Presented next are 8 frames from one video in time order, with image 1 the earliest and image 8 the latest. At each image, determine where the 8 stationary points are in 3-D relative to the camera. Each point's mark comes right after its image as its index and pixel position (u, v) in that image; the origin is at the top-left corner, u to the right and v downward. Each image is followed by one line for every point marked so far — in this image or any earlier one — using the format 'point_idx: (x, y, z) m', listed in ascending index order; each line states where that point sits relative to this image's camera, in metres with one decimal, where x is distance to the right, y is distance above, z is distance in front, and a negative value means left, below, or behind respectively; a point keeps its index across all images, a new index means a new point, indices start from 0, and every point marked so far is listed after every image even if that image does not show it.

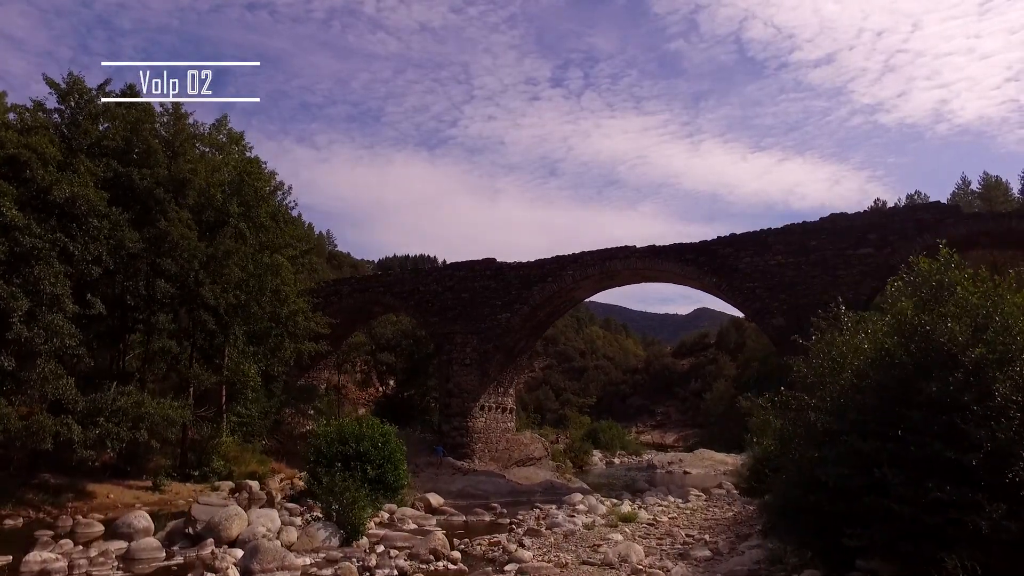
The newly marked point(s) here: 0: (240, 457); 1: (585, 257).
0: (-4.2, -2.6, +12.2) m
1: (+1.4, +0.6, +14.8) m
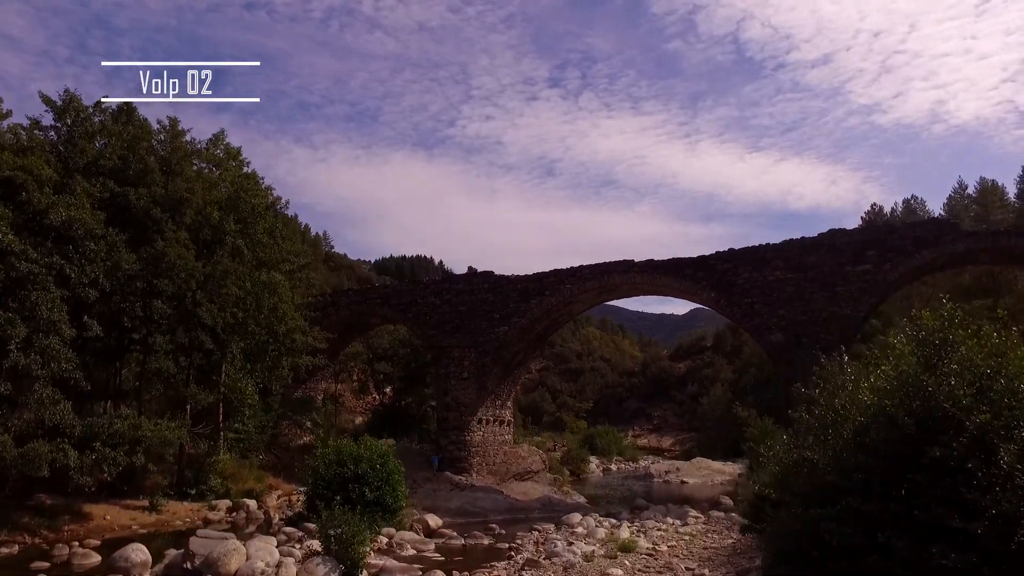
0: (-4.2, -2.9, +12.2) m
1: (+1.3, +0.3, +14.8) m
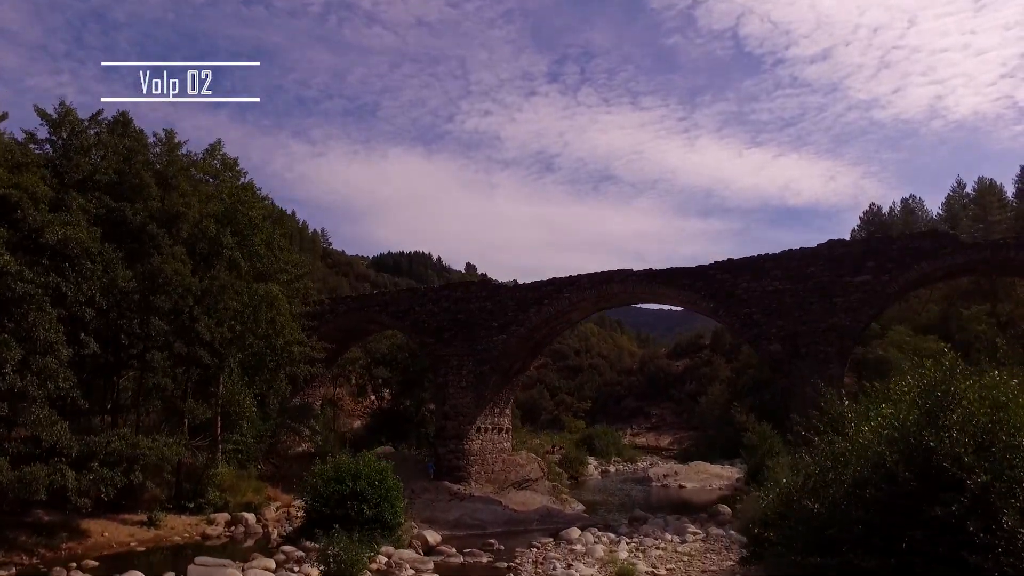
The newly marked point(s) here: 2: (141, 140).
0: (-4.3, -3.1, +12.2) m
1: (+1.3, +0.2, +14.8) m
2: (-5.3, +2.1, +11.1) m
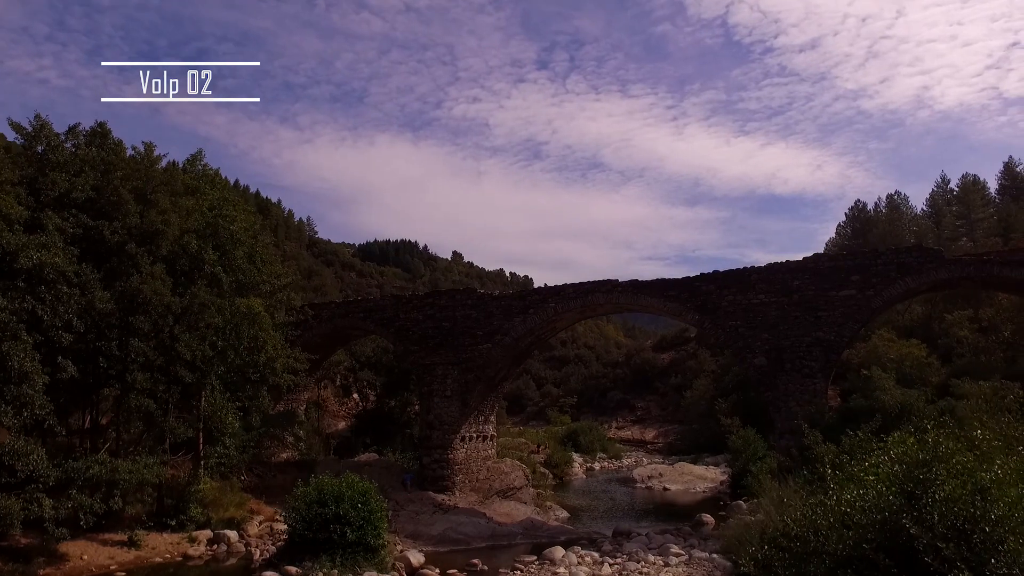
0: (-4.5, -3.3, +12.1) m
1: (+1.0, 0.0, +14.7) m
2: (-5.5, +1.9, +11.0) m
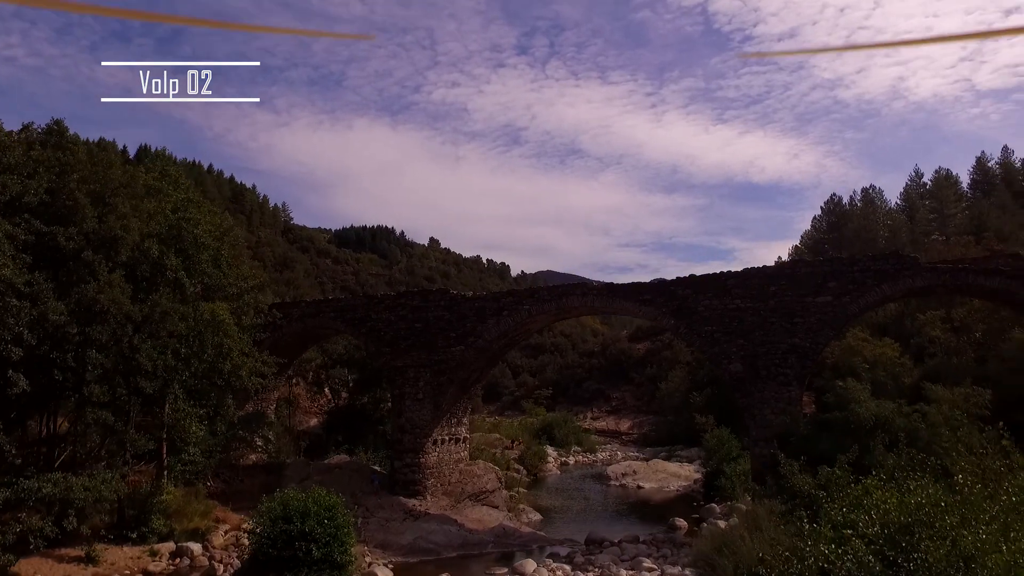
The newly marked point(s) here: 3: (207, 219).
0: (-4.9, -3.3, +11.8) m
1: (+0.6, -0.1, +14.5) m
2: (-5.8, +1.8, +10.5) m
3: (-4.8, +1.1, +12.3) m
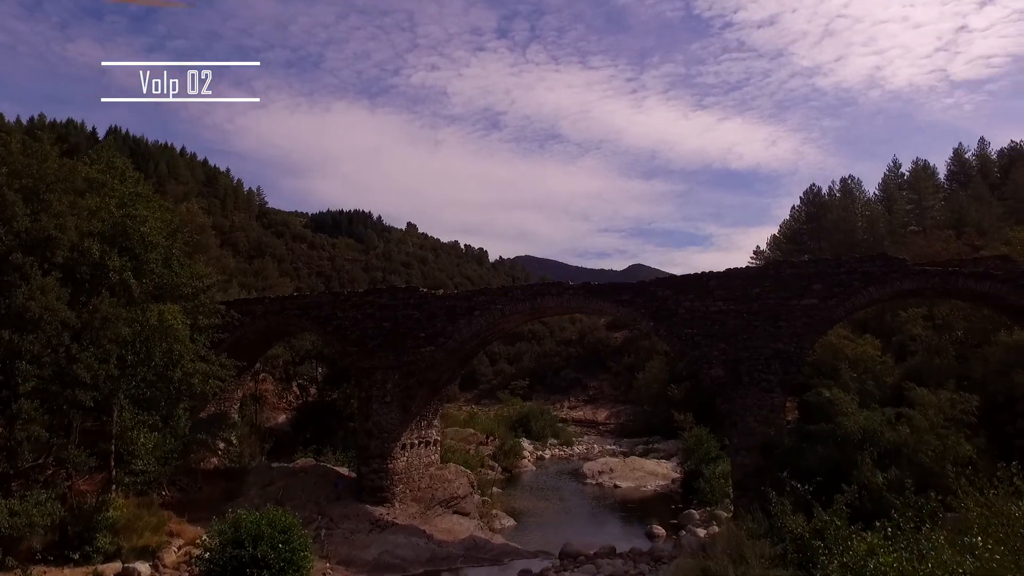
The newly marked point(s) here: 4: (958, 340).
0: (-5.3, -3.3, +11.0) m
1: (+0.1, -0.1, +13.9) m
2: (-6.2, +1.8, +9.7) m
3: (-5.2, +1.1, +11.5) m
4: (+10.6, -1.2, +18.7) m
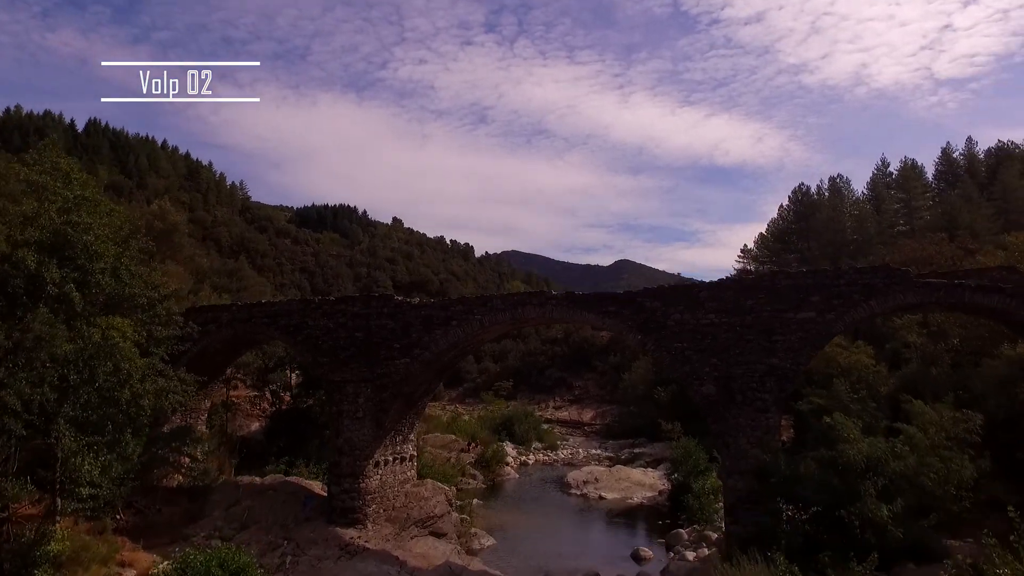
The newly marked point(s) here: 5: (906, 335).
0: (-5.6, -3.5, +10.2) m
1: (-0.2, -0.2, +13.1) m
2: (-6.4, +1.6, +8.8) m
3: (-5.5, +0.9, +10.6) m
4: (+10.2, -1.4, +18.1) m
5: (+10.0, -1.2, +19.9) m
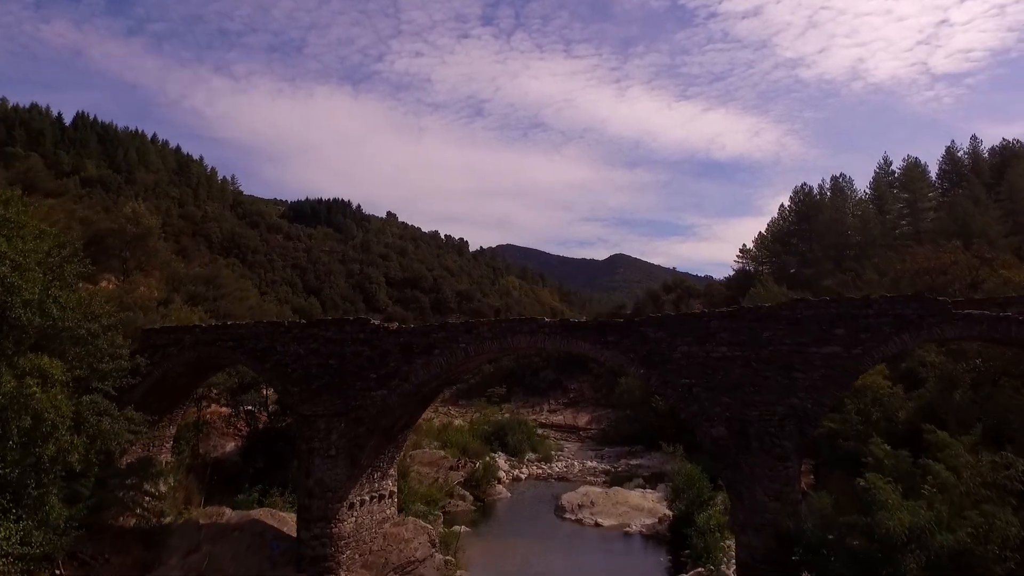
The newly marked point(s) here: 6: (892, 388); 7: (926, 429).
0: (-5.8, -3.9, +8.9) m
1: (-0.4, -0.6, +11.8) m
2: (-6.6, +1.2, +7.5) m
3: (-5.6, +0.6, +9.3) m
4: (+10.0, -1.8, +16.9) m
5: (+9.8, -1.6, +18.7) m
6: (+8.5, -2.2, +17.5) m
7: (+7.7, -2.6, +14.6) m
